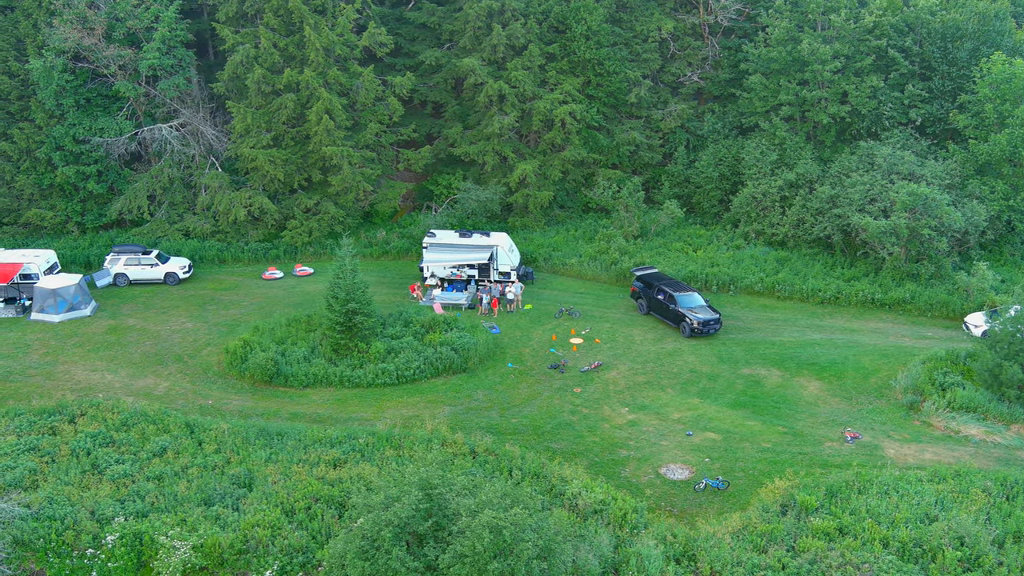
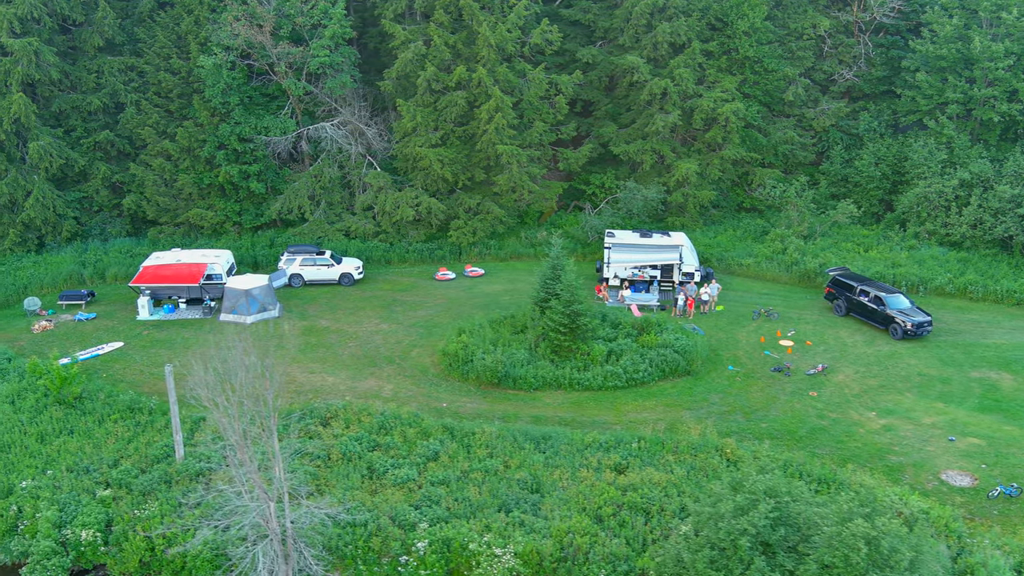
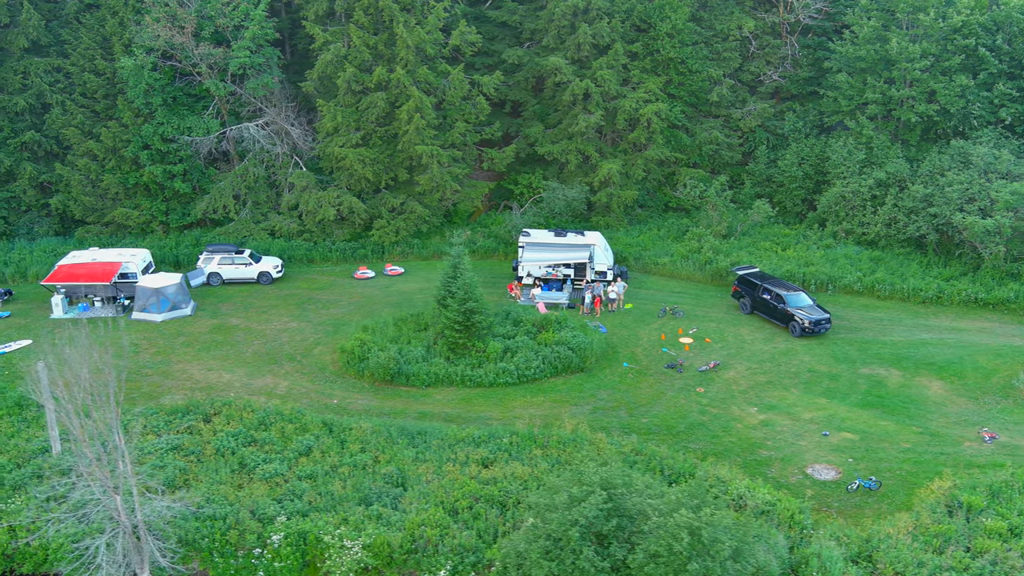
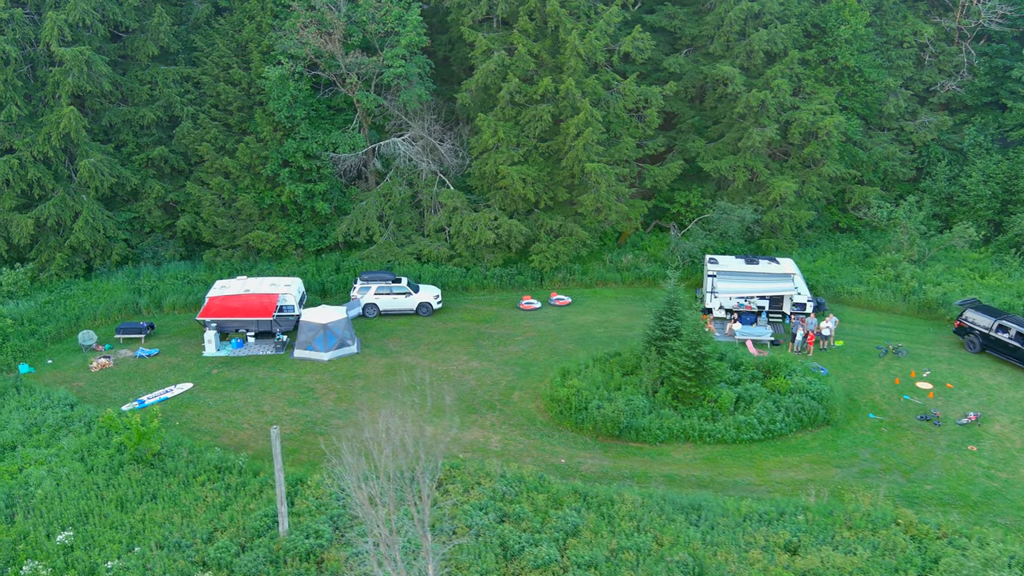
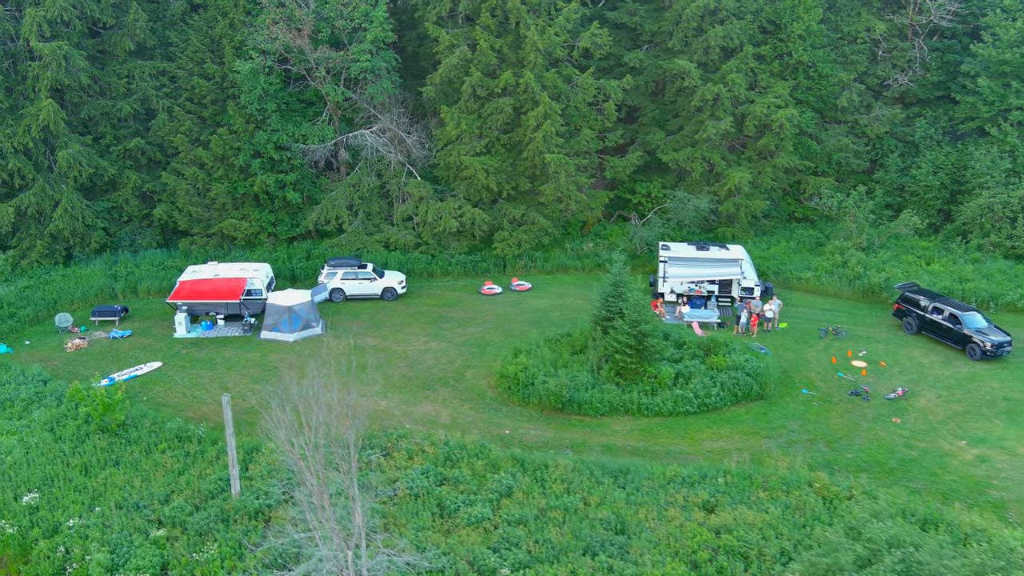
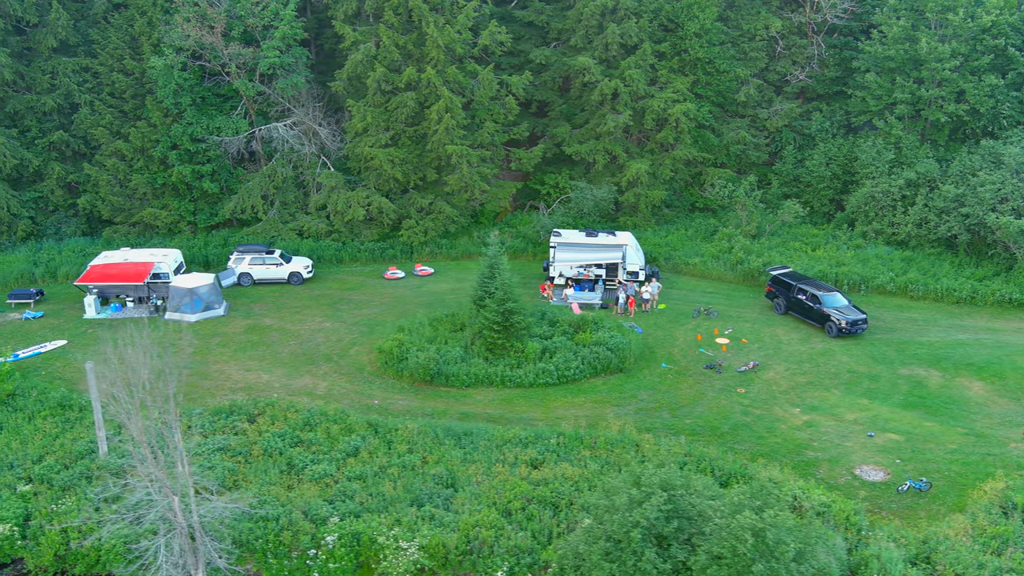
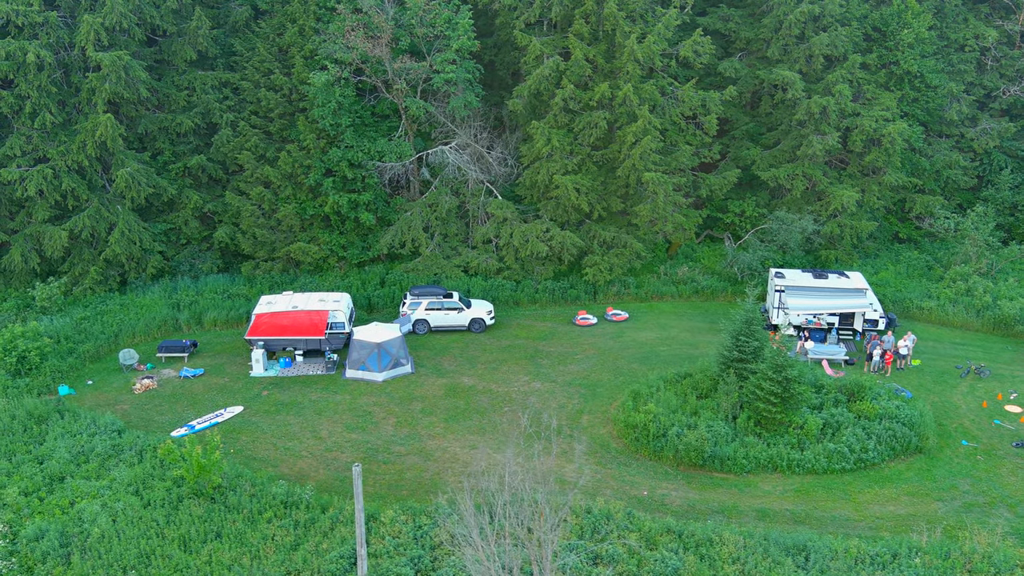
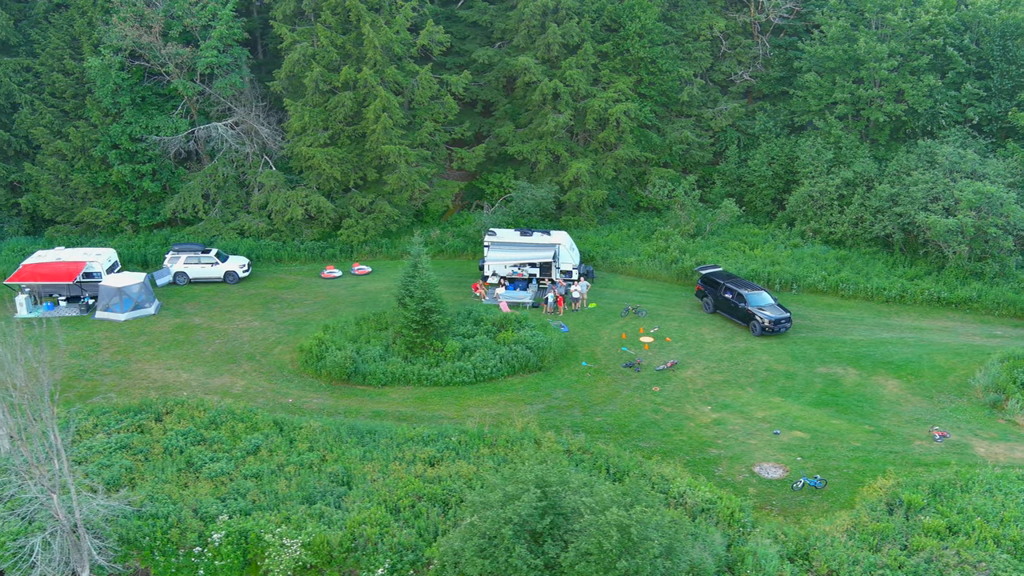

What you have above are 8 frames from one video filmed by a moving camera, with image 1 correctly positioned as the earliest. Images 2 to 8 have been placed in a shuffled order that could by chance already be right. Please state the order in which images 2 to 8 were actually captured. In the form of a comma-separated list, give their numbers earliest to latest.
8, 3, 6, 2, 5, 4, 7
